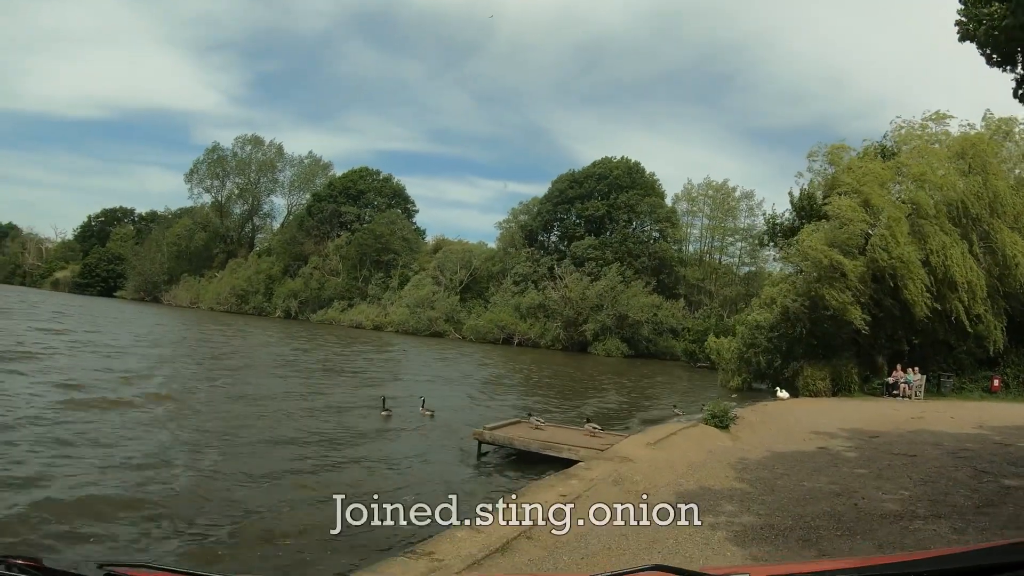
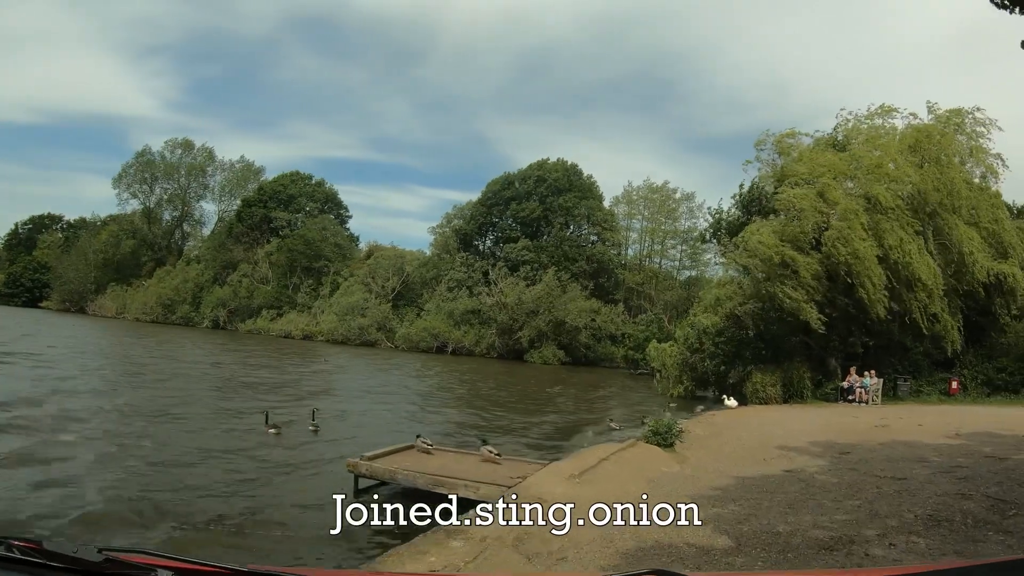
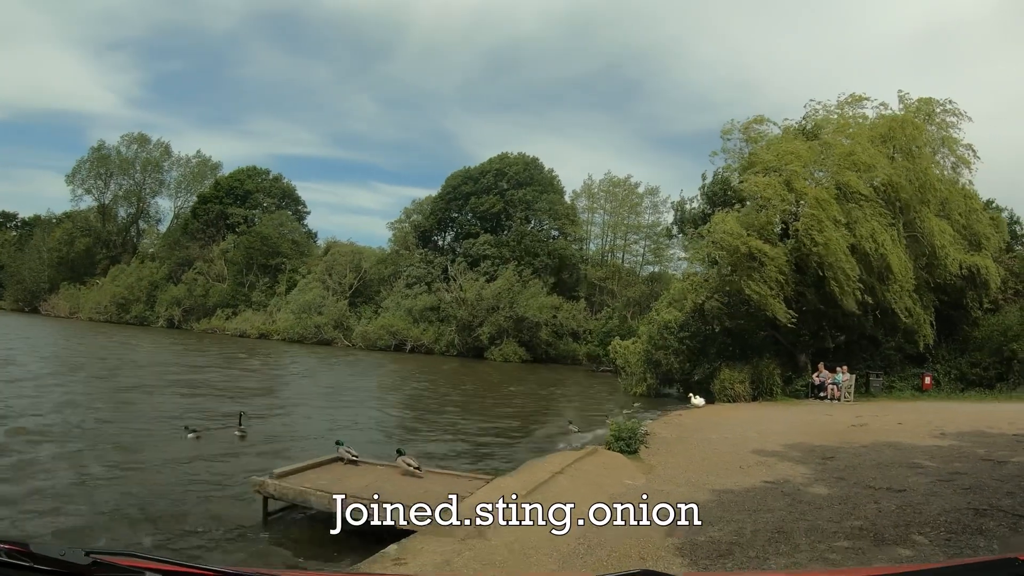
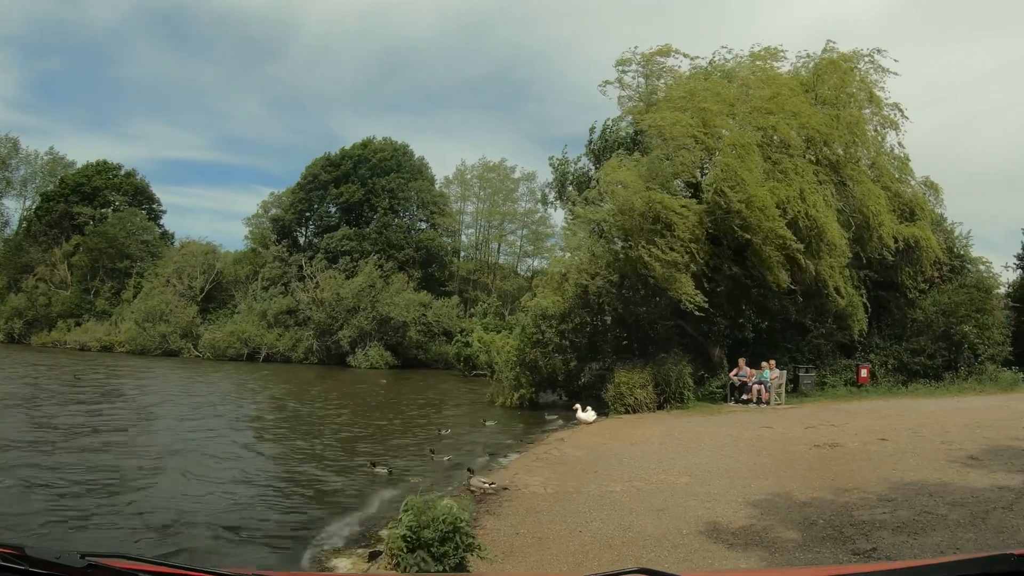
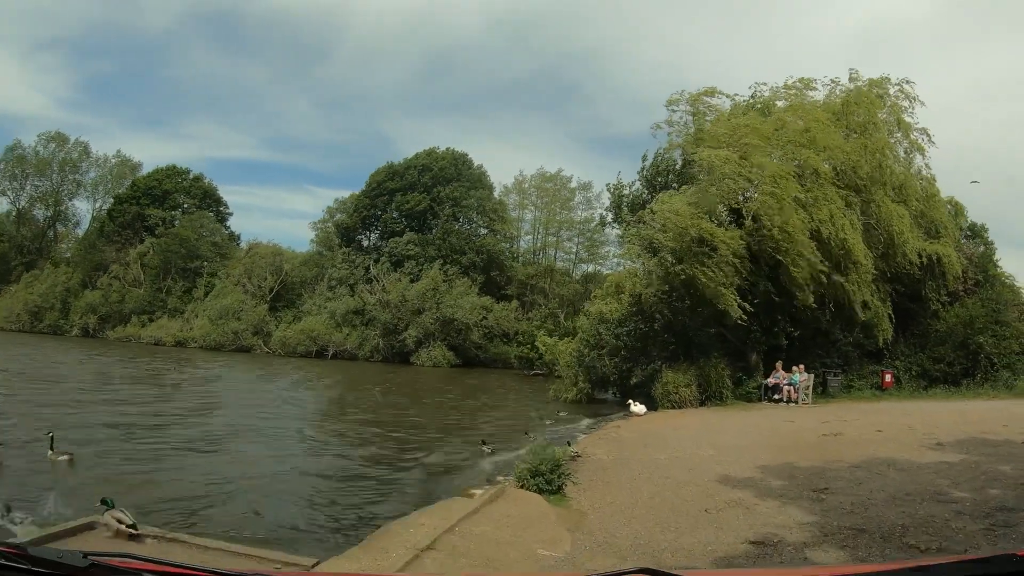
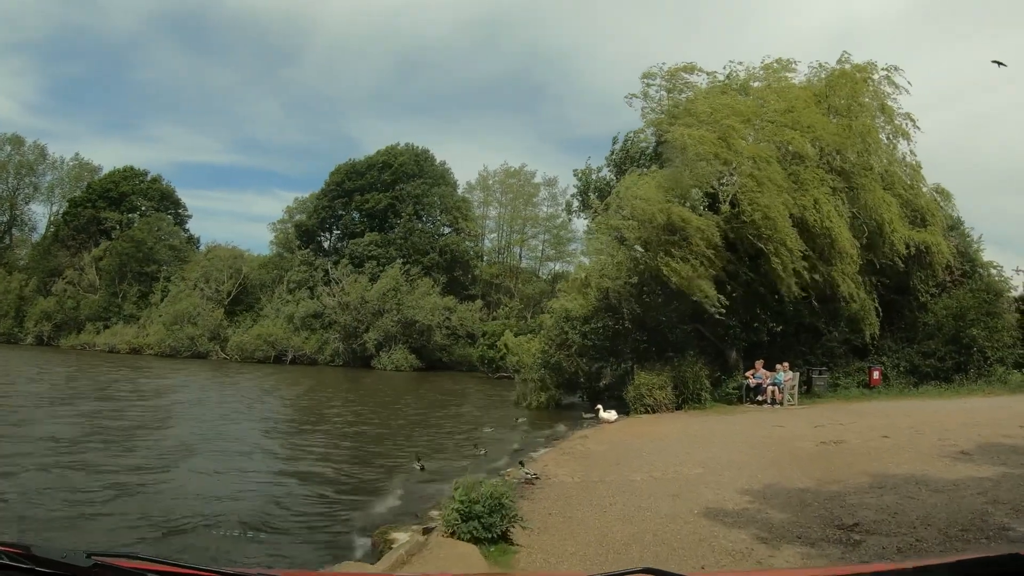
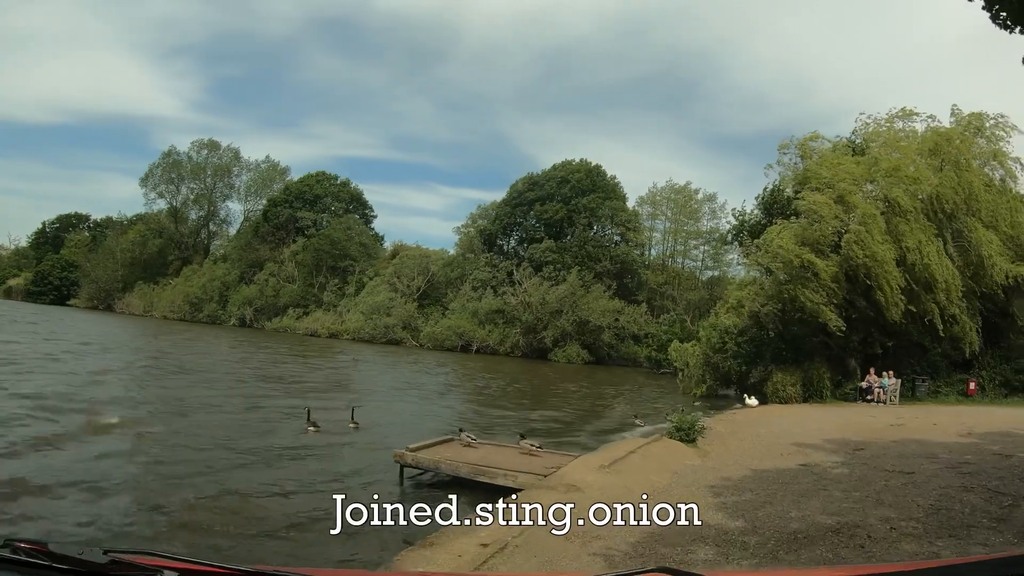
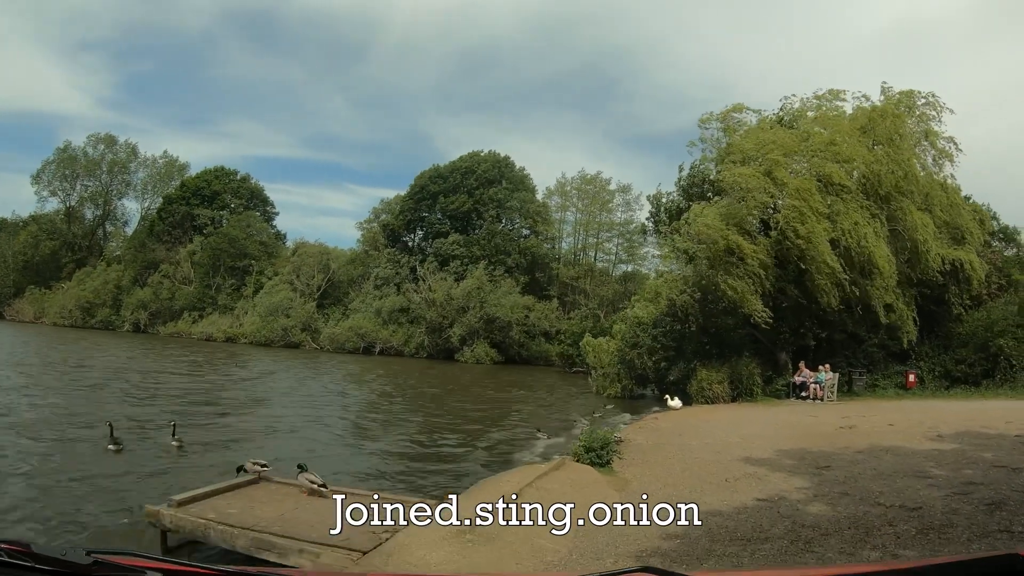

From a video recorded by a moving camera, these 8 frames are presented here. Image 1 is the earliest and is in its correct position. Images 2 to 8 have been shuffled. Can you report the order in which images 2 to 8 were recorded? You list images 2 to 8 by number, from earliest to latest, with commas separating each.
7, 2, 3, 8, 5, 6, 4
